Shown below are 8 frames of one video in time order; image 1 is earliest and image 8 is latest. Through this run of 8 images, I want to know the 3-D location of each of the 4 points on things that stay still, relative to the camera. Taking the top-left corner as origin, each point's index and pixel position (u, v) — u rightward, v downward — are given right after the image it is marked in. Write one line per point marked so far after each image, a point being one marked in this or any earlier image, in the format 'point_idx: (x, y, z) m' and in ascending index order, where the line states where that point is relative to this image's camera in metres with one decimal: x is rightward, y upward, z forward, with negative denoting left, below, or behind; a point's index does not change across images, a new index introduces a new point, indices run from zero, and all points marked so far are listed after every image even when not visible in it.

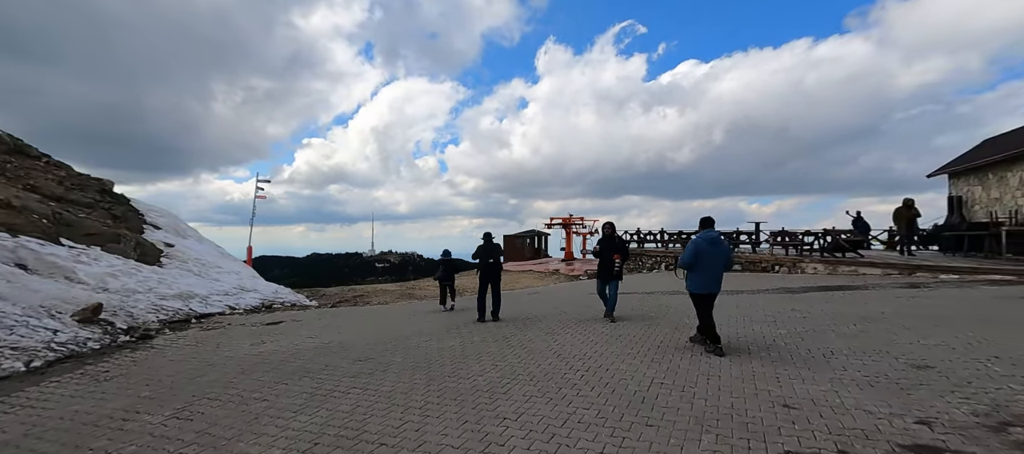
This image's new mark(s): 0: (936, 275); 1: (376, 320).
0: (+10.6, -1.2, +10.8) m
1: (-2.8, -1.9, +9.0) m
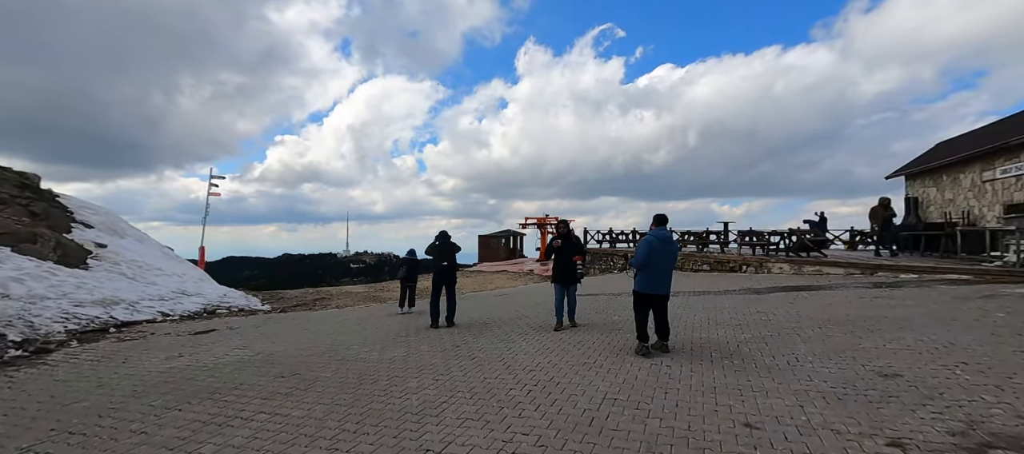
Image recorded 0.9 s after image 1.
0: (+9.6, -1.2, +10.9) m
1: (-3.6, -1.8, +8.3) m
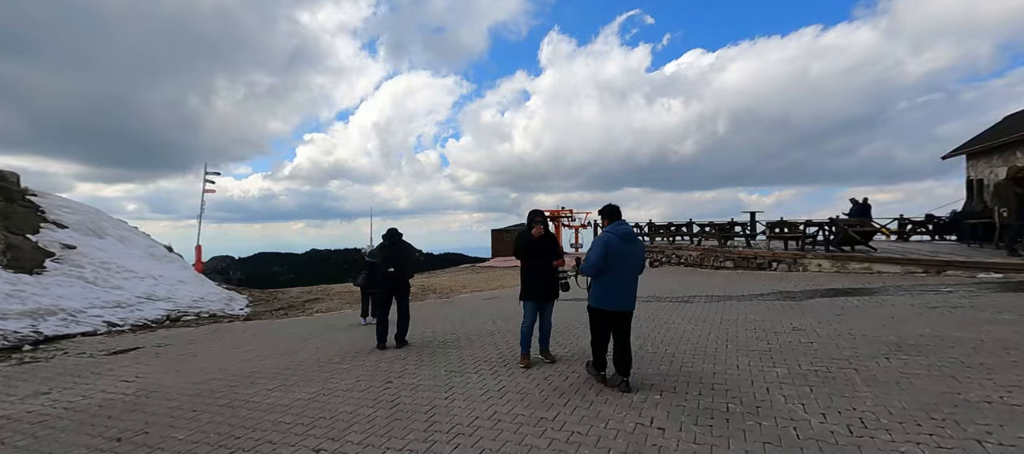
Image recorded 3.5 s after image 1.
0: (+9.3, -1.0, +8.9) m
1: (-4.0, -1.8, +7.1) m
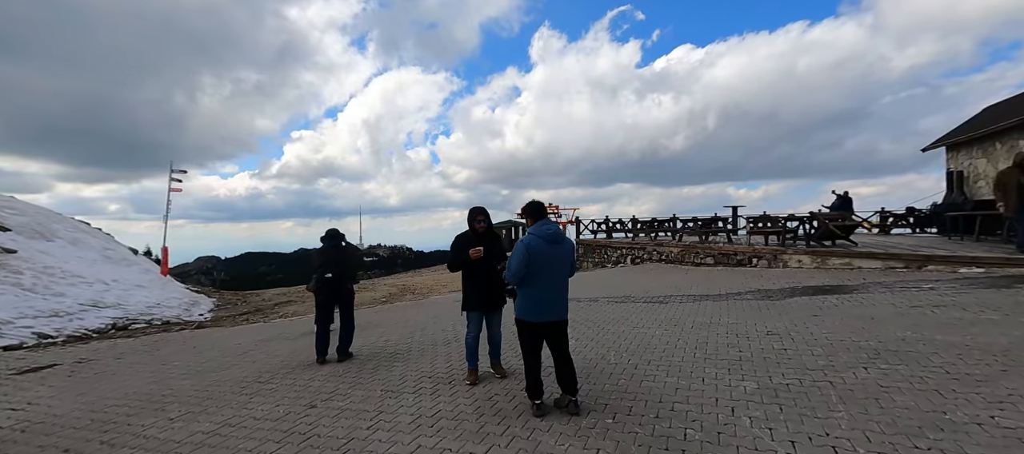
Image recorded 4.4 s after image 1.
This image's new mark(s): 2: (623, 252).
0: (+8.7, -0.8, +8.6) m
1: (-4.6, -1.9, +6.5) m
2: (+4.9, -1.1, +19.4) m
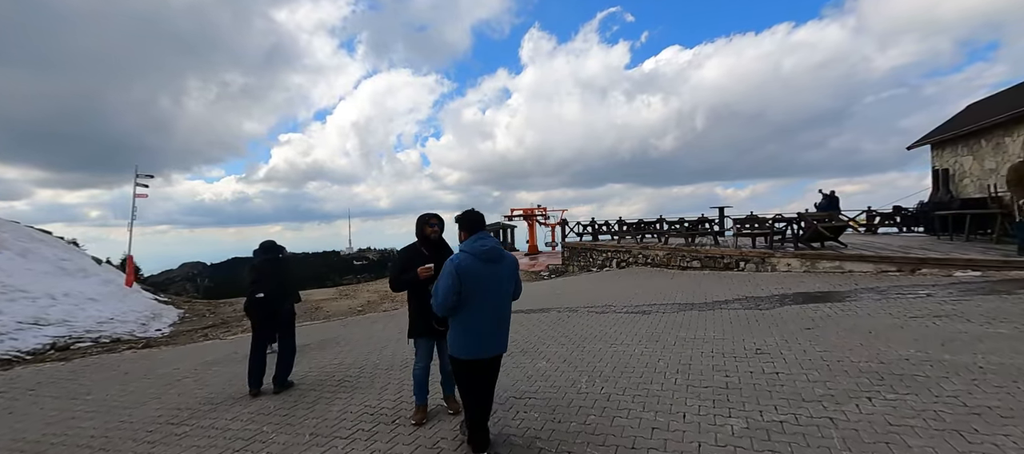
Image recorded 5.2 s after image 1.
0: (+8.2, -0.9, +8.2) m
1: (-5.0, -2.0, +5.8) m
2: (+4.2, -1.2, +18.9) m
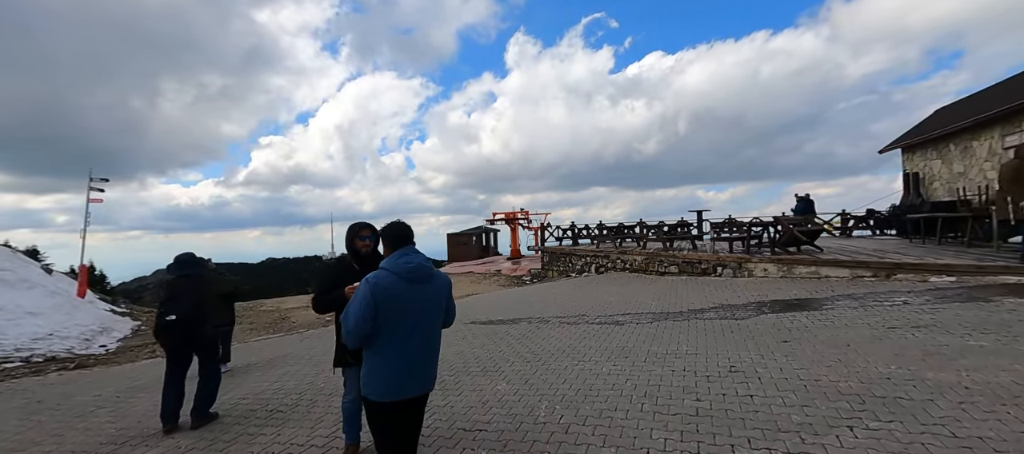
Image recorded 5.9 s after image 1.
0: (+7.6, -0.9, +8.1) m
1: (-5.5, -2.2, +5.1) m
2: (+3.2, -1.4, +18.6) m
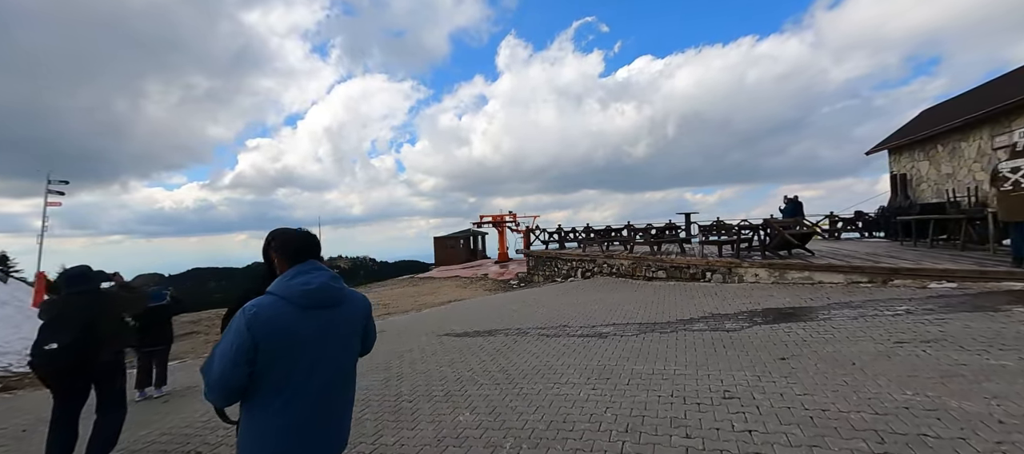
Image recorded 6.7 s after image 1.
0: (+7.2, -1.0, +7.7) m
1: (-5.9, -2.2, +4.4) m
2: (+2.5, -1.5, +18.0) m
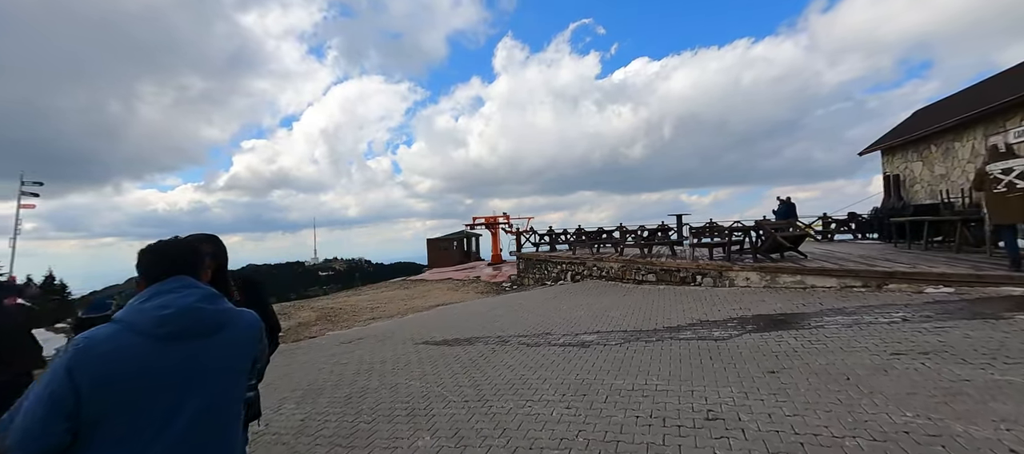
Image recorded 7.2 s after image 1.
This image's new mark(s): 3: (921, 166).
0: (+6.8, -1.0, +7.4) m
1: (-6.2, -2.3, +3.9) m
2: (+2.1, -1.6, +17.7) m
3: (+15.8, +2.4, +17.0) m
